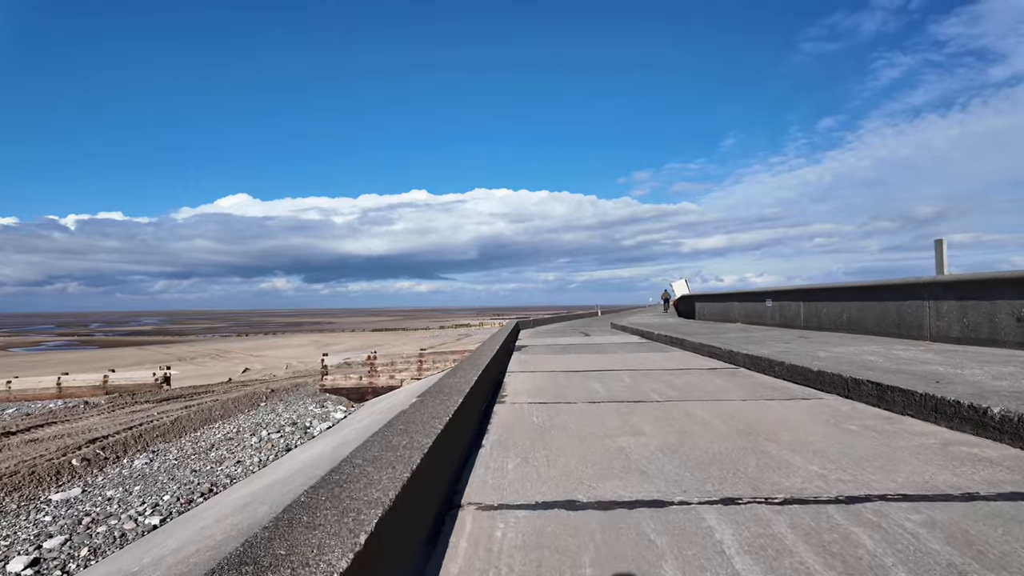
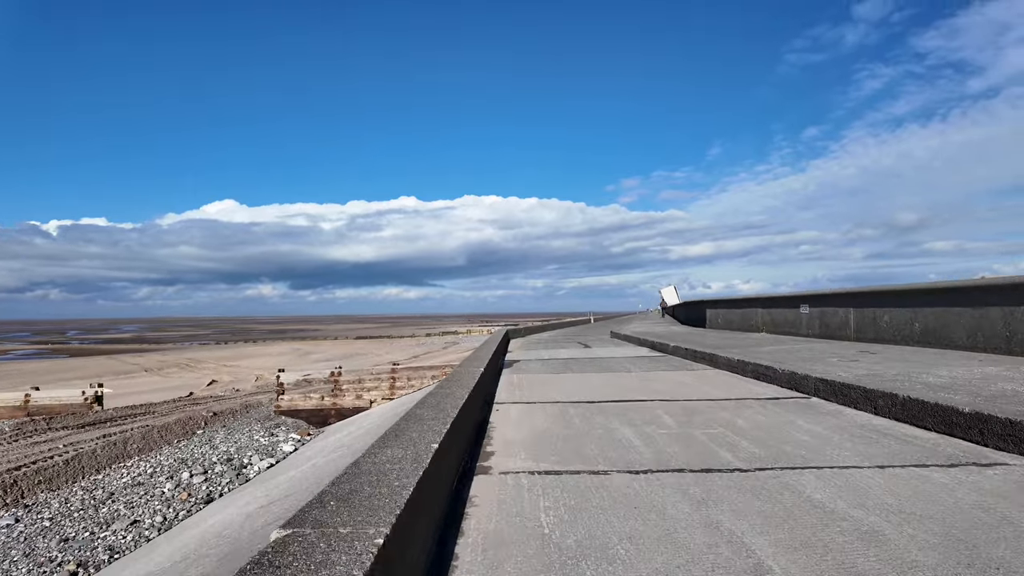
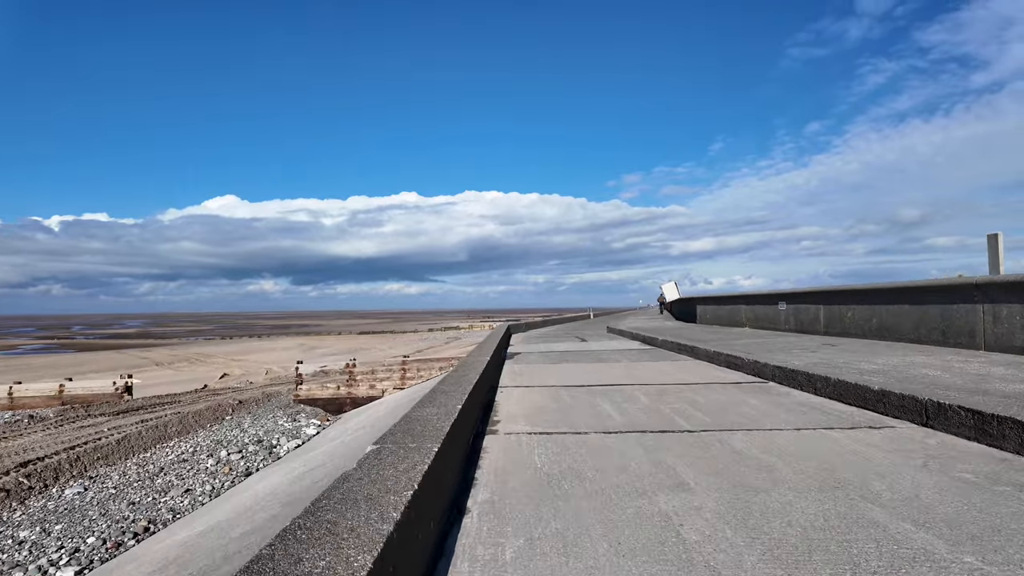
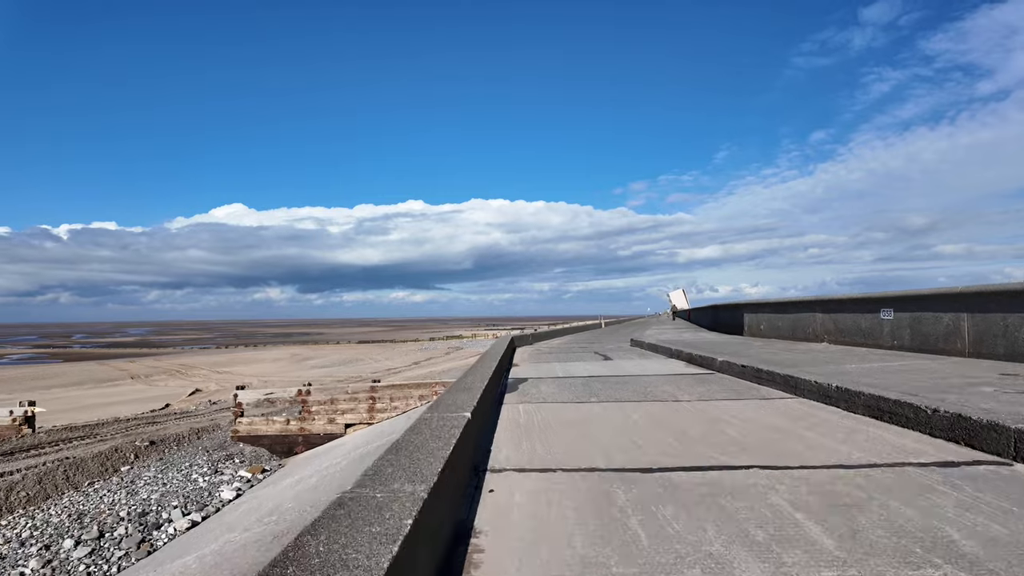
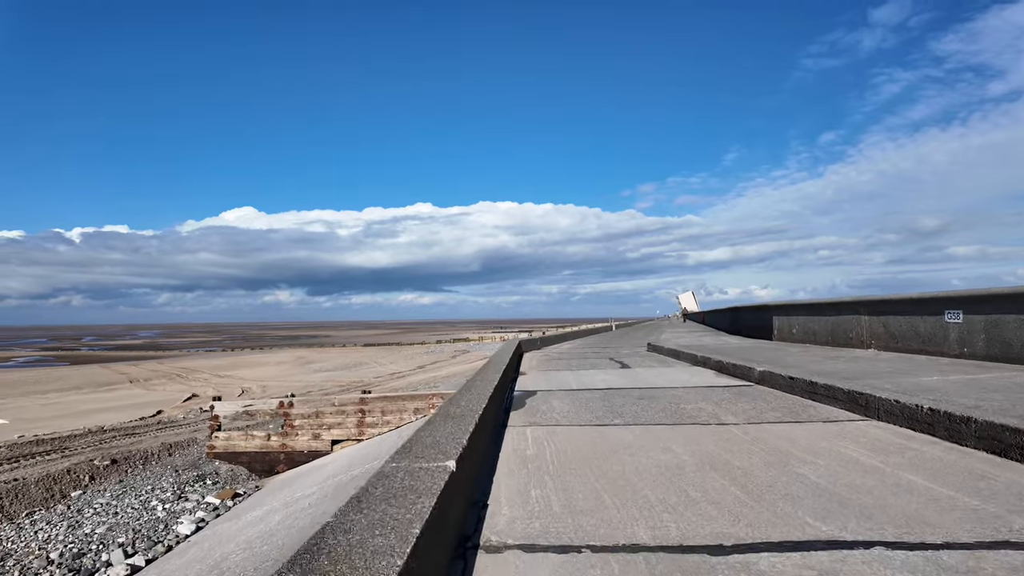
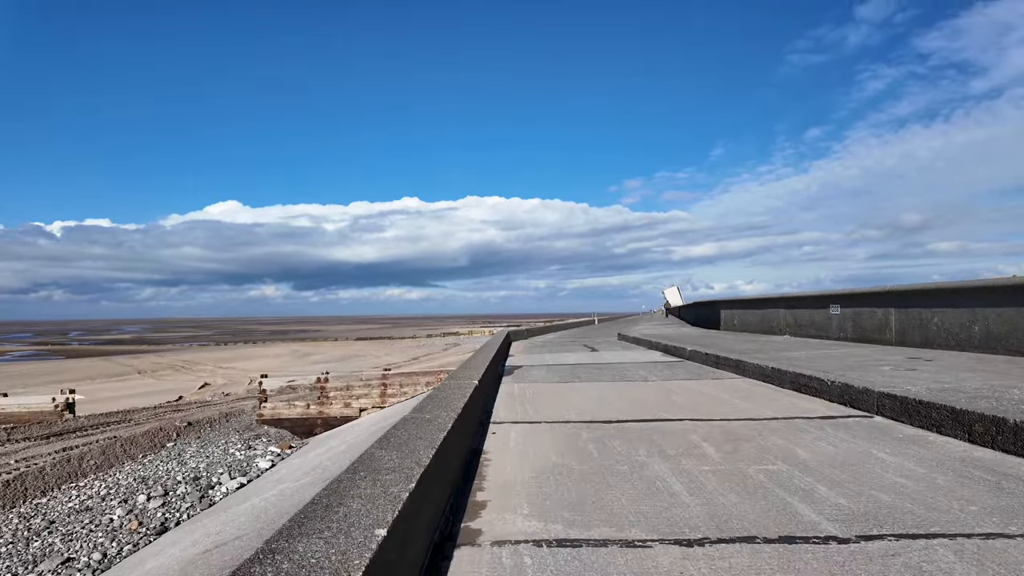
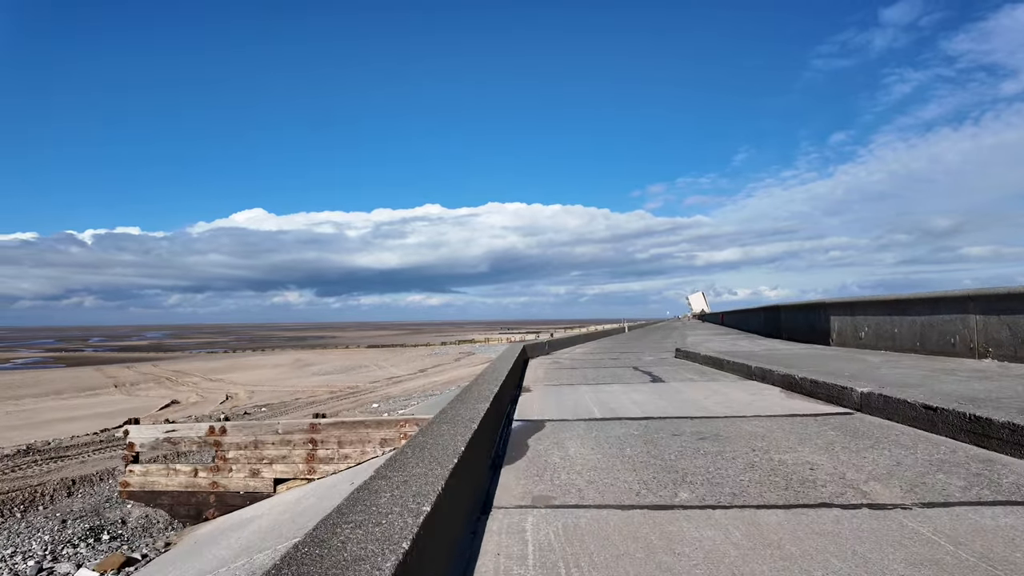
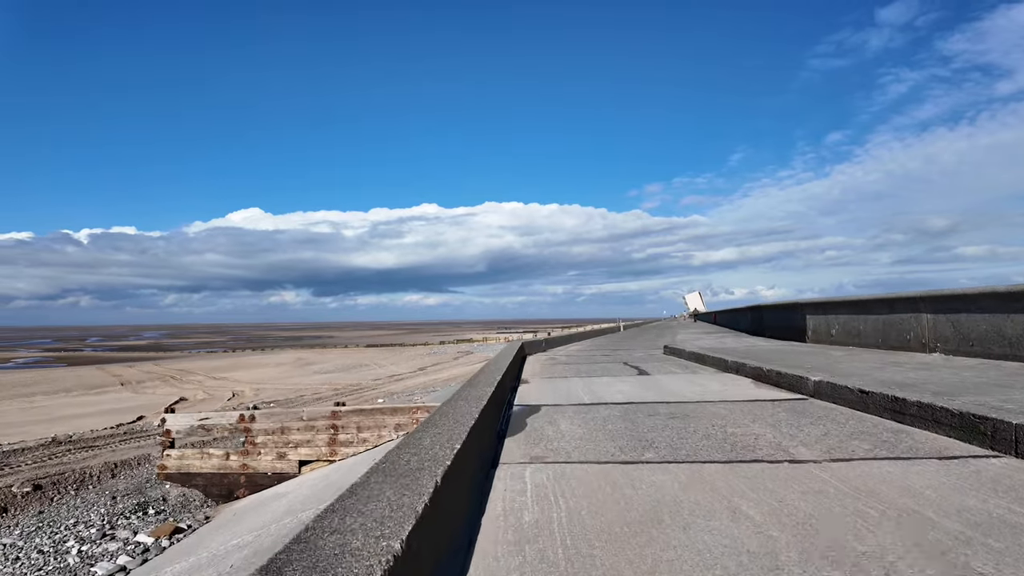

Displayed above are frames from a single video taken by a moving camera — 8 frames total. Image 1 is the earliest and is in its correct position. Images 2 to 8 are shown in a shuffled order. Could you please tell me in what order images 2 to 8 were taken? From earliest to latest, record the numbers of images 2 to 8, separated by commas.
3, 2, 6, 4, 5, 8, 7
